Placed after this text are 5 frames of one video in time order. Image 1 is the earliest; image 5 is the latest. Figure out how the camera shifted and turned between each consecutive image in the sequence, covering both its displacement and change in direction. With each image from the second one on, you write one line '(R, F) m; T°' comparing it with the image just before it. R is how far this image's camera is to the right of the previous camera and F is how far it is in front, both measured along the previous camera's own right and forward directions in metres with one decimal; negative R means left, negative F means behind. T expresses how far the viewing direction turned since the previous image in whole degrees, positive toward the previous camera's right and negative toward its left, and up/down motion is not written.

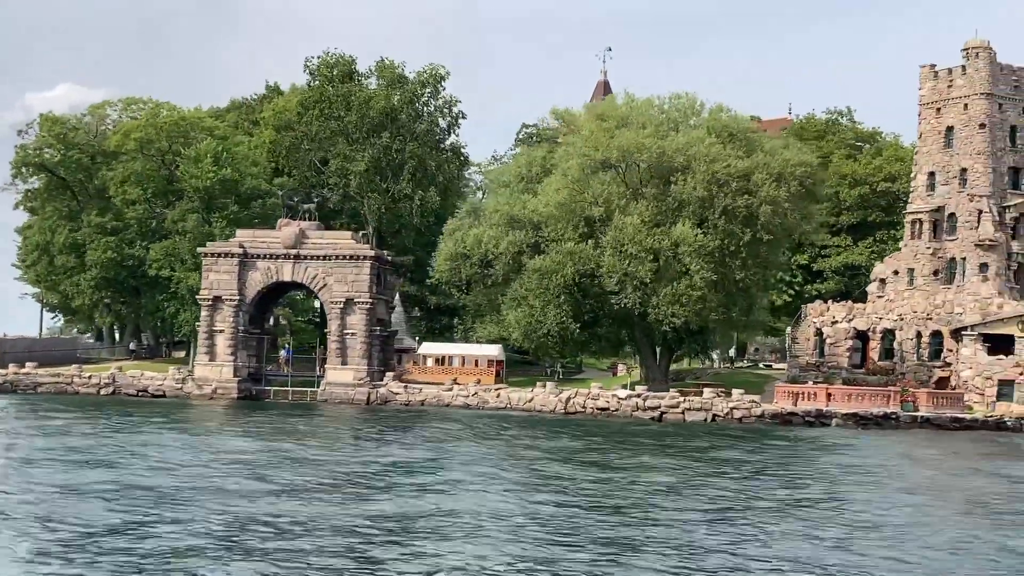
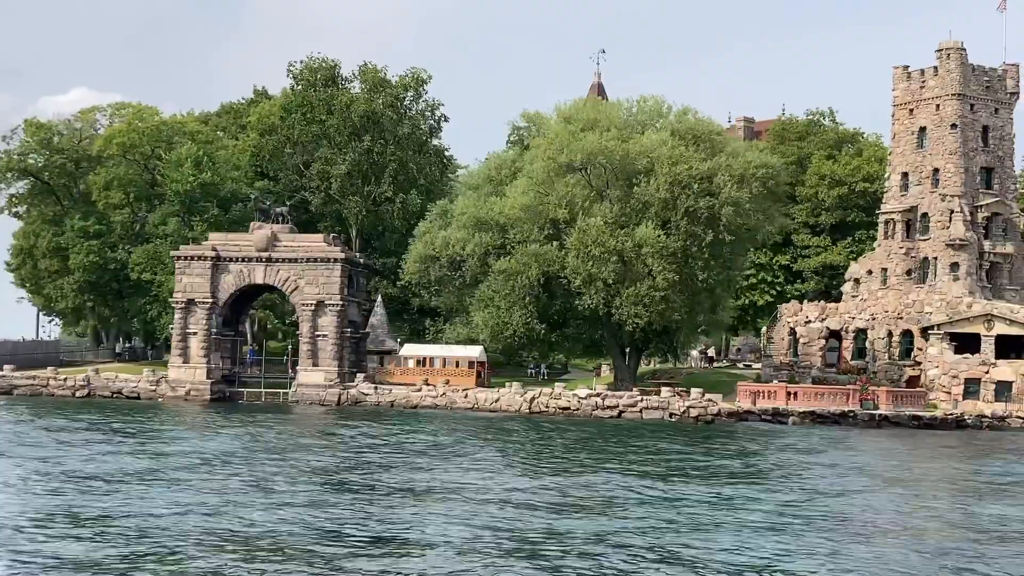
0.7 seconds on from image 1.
(+1.7, -0.6) m; 0°
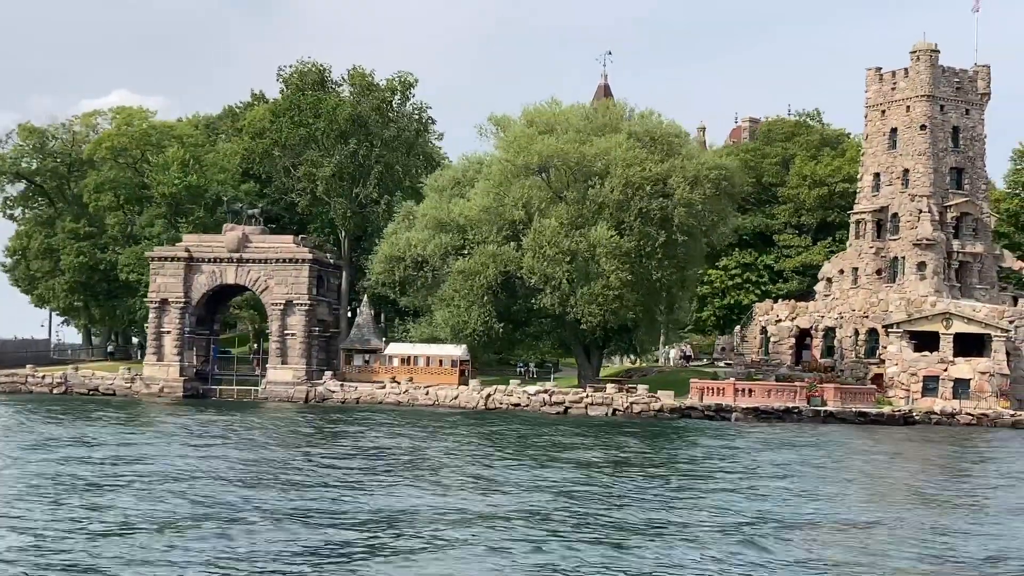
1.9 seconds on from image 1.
(+3.0, -1.3) m; -1°
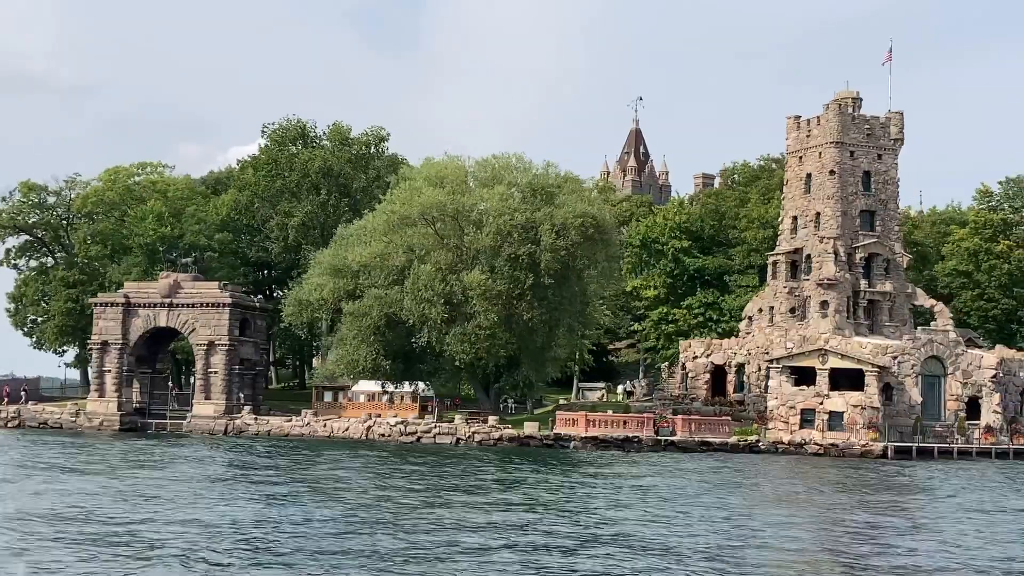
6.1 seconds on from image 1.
(+10.4, -4.6) m; -5°
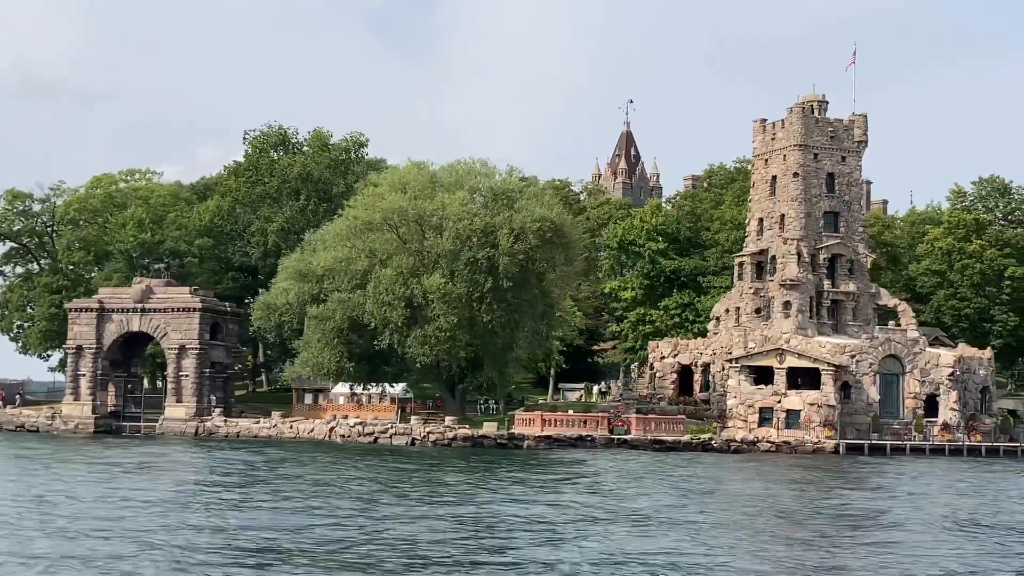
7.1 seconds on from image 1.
(+2.3, -1.4) m; 0°
